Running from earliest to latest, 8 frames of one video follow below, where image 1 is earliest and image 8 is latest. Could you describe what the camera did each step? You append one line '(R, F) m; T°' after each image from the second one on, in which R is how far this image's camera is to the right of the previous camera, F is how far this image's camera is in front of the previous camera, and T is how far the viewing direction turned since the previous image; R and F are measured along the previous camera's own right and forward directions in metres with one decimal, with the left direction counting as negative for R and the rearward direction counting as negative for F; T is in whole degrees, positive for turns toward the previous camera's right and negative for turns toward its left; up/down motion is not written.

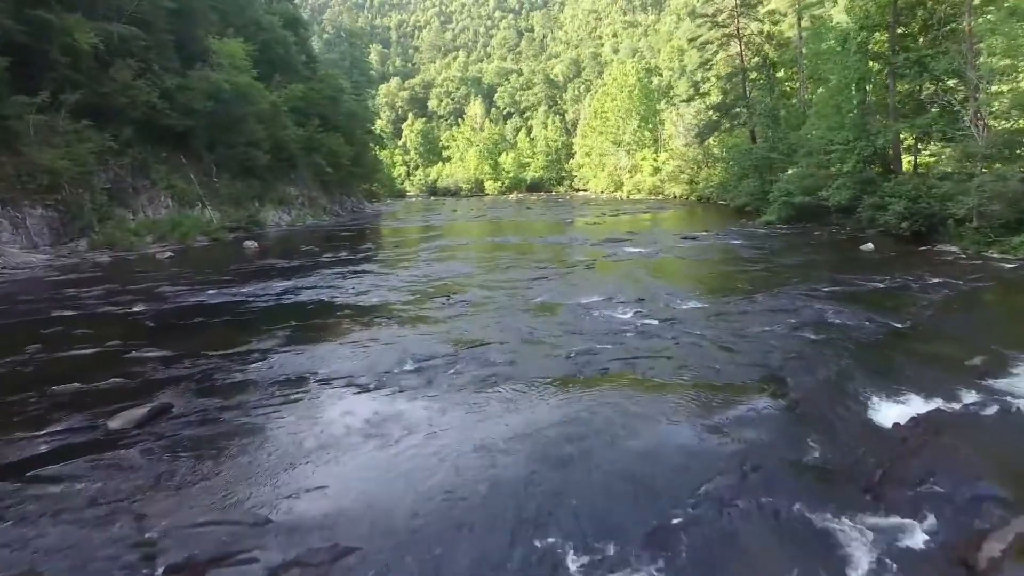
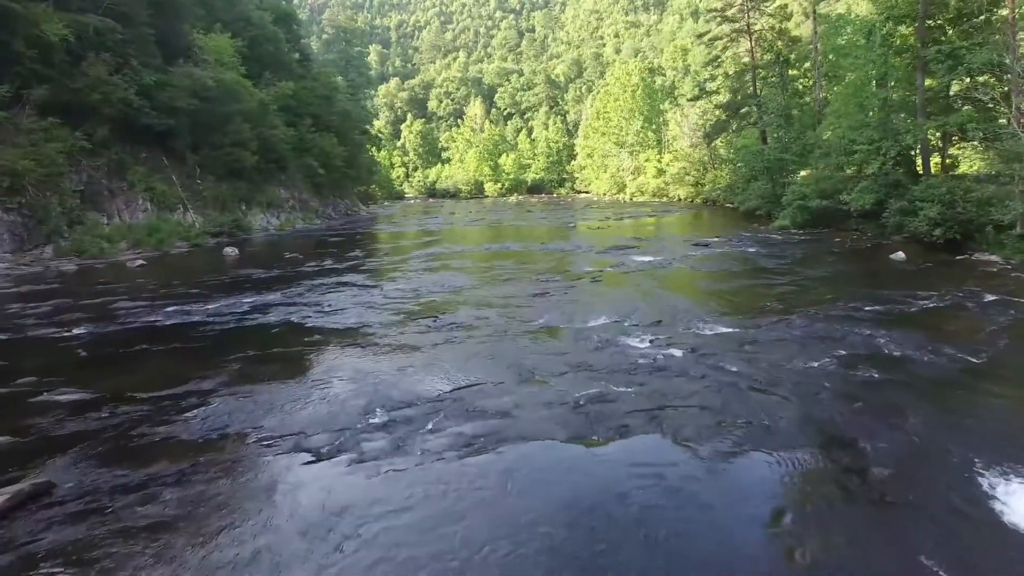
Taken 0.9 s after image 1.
(0.0, +1.5) m; 0°
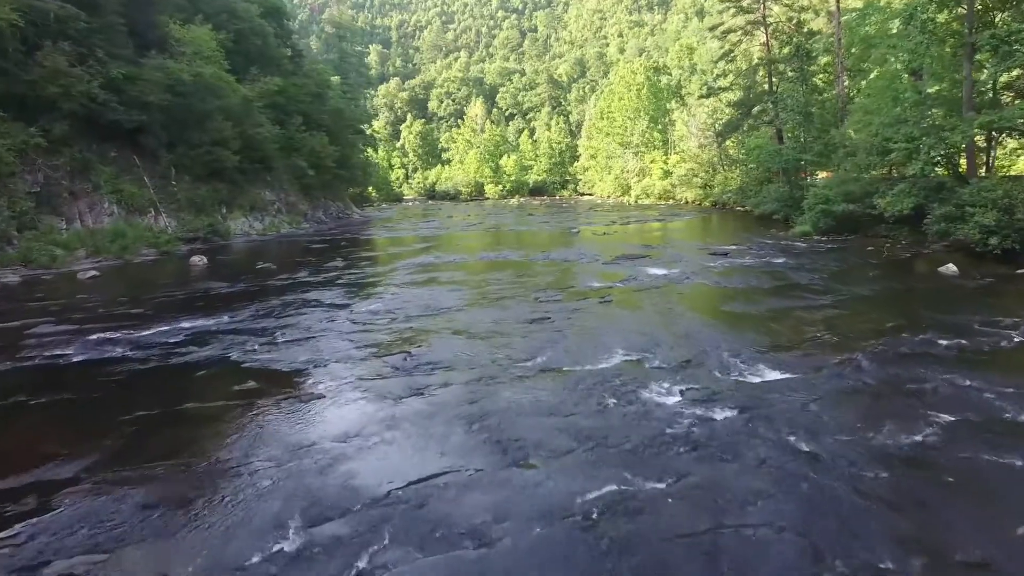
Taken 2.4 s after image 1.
(+0.1, +2.1) m; 0°
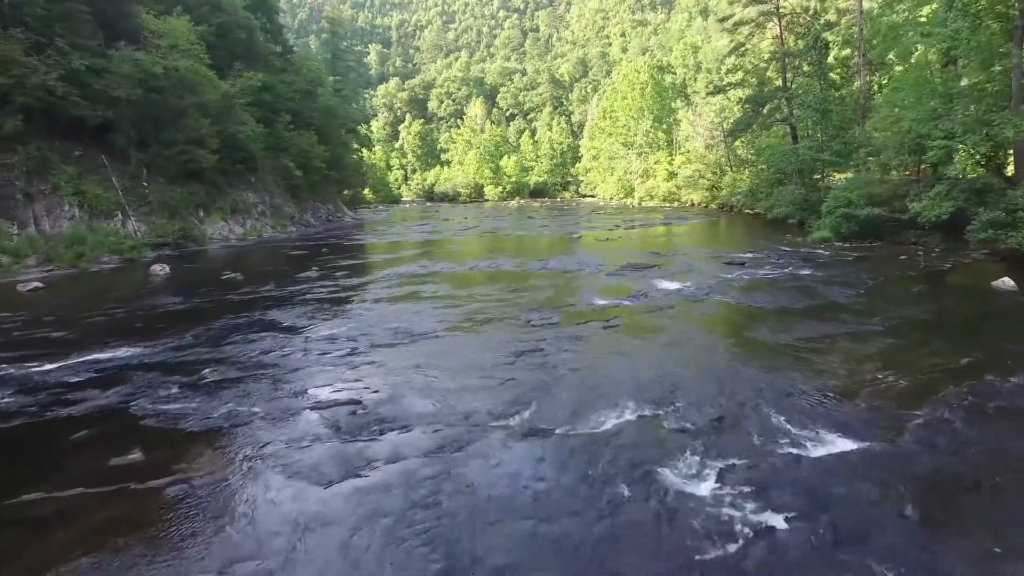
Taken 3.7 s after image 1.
(+0.2, +1.9) m; 0°
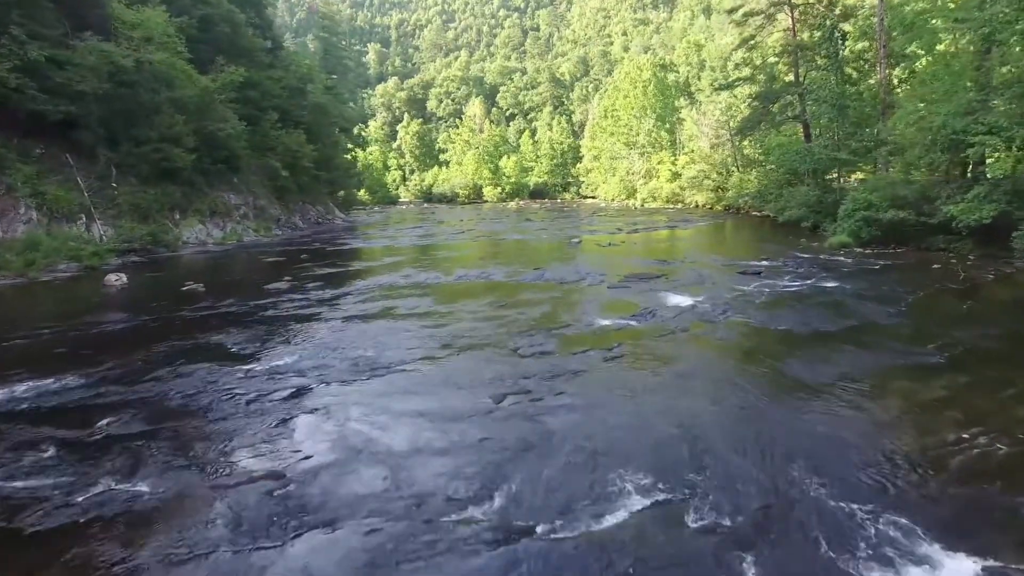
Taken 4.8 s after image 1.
(+0.2, +1.7) m; 0°
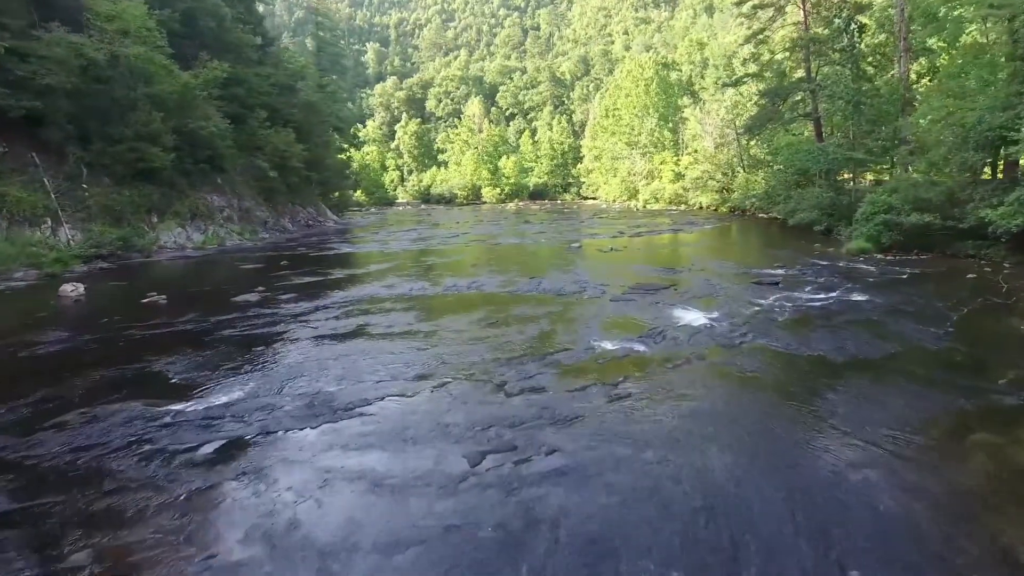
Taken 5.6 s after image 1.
(+0.1, +1.4) m; 0°
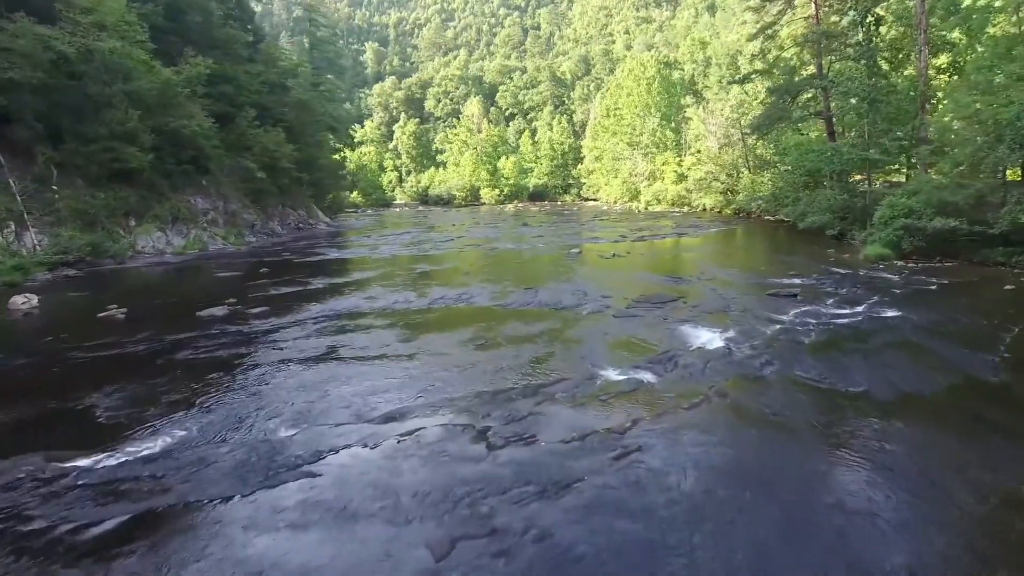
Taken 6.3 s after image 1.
(+0.1, +1.3) m; 0°
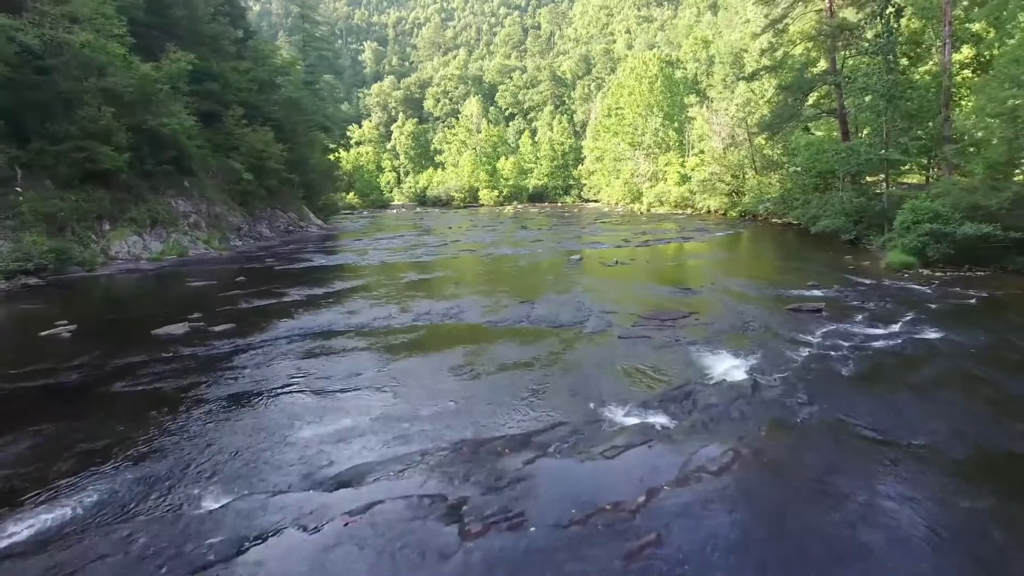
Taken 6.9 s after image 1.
(+0.1, +1.3) m; 0°
